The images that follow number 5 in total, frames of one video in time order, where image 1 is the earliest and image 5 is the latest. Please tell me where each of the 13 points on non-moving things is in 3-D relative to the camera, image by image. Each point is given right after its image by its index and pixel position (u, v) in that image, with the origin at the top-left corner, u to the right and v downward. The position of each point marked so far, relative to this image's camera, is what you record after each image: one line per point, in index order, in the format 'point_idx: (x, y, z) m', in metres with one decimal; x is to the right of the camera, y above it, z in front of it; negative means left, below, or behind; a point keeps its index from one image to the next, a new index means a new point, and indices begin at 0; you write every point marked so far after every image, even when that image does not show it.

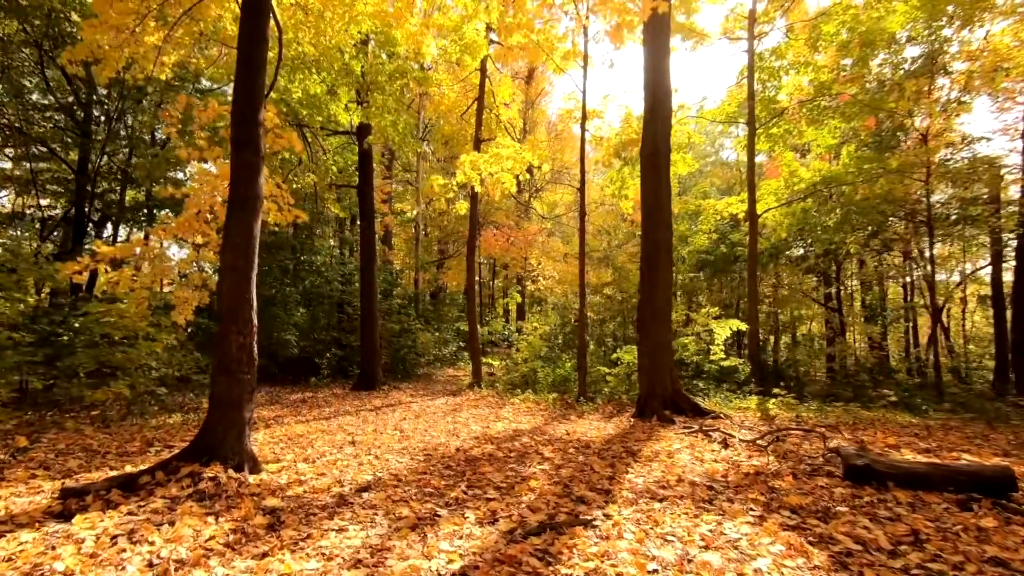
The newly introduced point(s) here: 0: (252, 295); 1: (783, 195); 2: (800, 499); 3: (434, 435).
0: (-2.3, -0.1, +4.3) m
1: (+7.5, +2.6, +13.6) m
2: (+2.1, -1.6, +3.7) m
3: (-1.0, -1.9, +6.3) m
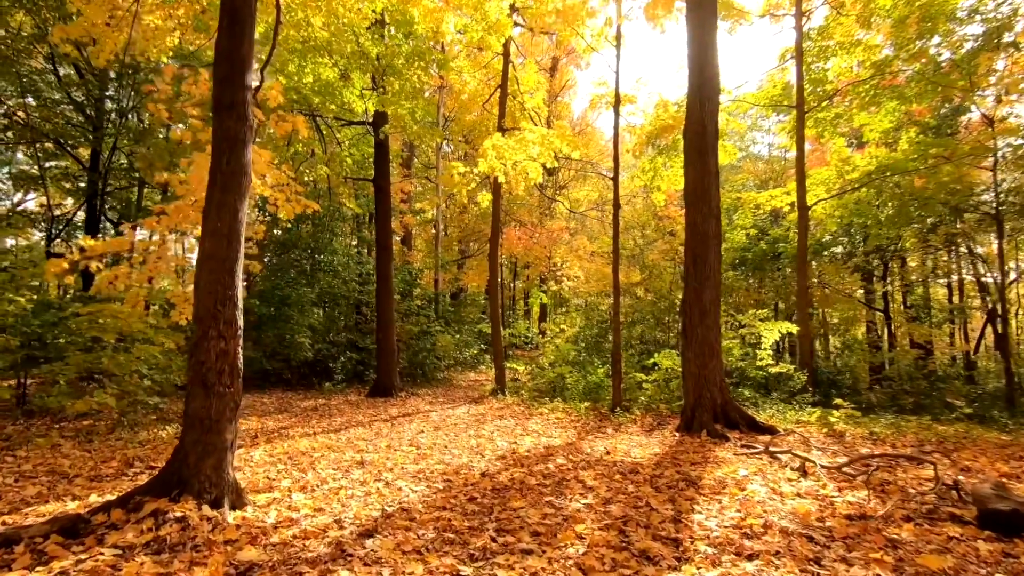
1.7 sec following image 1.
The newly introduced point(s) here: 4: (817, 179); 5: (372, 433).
0: (-2.0, 0.0, +3.6) m
1: (+8.2, +2.6, +12.4) m
2: (+2.4, -1.5, +2.8) m
3: (-0.7, -1.9, +5.5) m
4: (+7.8, +2.8, +12.5) m
5: (-1.9, -2.0, +6.8) m
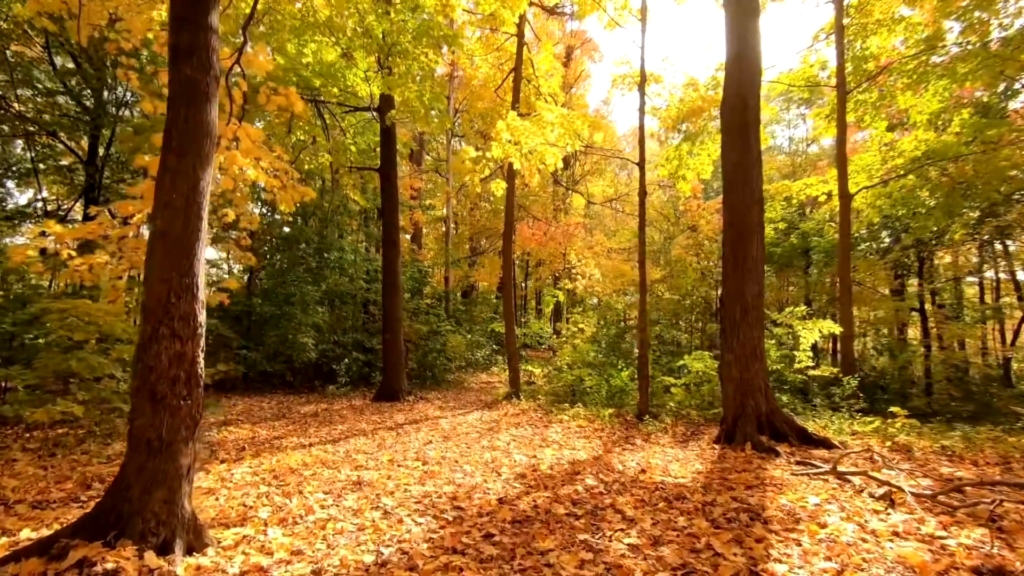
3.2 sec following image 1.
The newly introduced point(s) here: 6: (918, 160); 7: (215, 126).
0: (-1.8, 0.0, +2.9) m
1: (+8.5, +2.7, +11.5) m
2: (+2.5, -1.4, +2.0) m
3: (-0.5, -1.8, +4.8) m
4: (+8.1, +2.9, +11.6) m
5: (-1.7, -1.9, +6.1) m
6: (+8.7, +2.7, +10.6) m
7: (-1.8, +1.0, +3.1) m
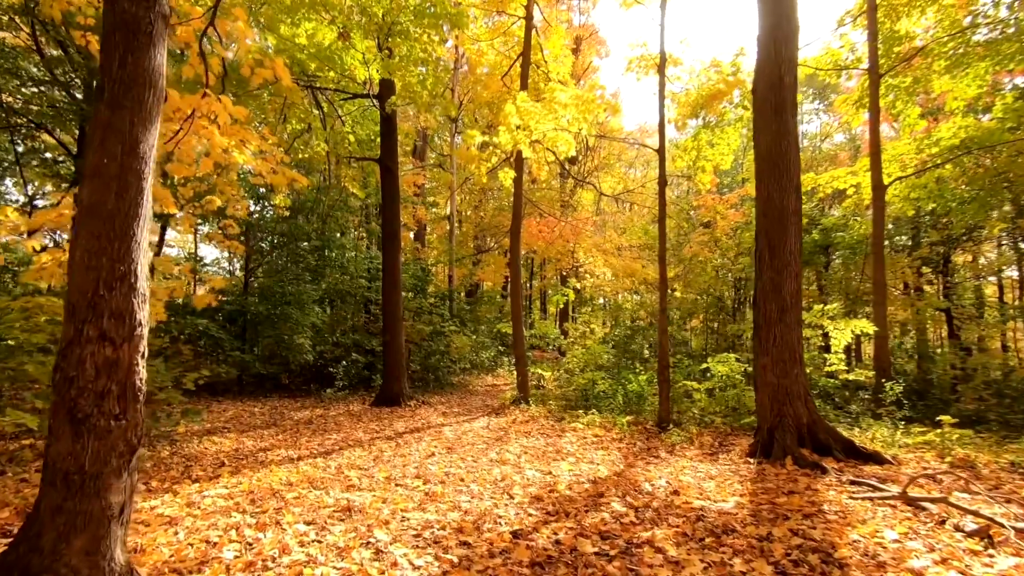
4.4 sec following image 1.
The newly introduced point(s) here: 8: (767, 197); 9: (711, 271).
0: (-1.7, +0.1, +2.3) m
1: (+8.7, +2.7, +10.8) m
2: (+2.6, -1.4, +1.3) m
3: (-0.3, -1.7, +4.2) m
4: (+8.3, +2.9, +10.9) m
5: (-1.6, -1.9, +5.5) m
6: (+8.8, +2.8, +9.9) m
7: (-1.7, +1.0, +2.4) m
8: (+3.1, +1.1, +5.9) m
9: (+5.0, +0.4, +12.3) m
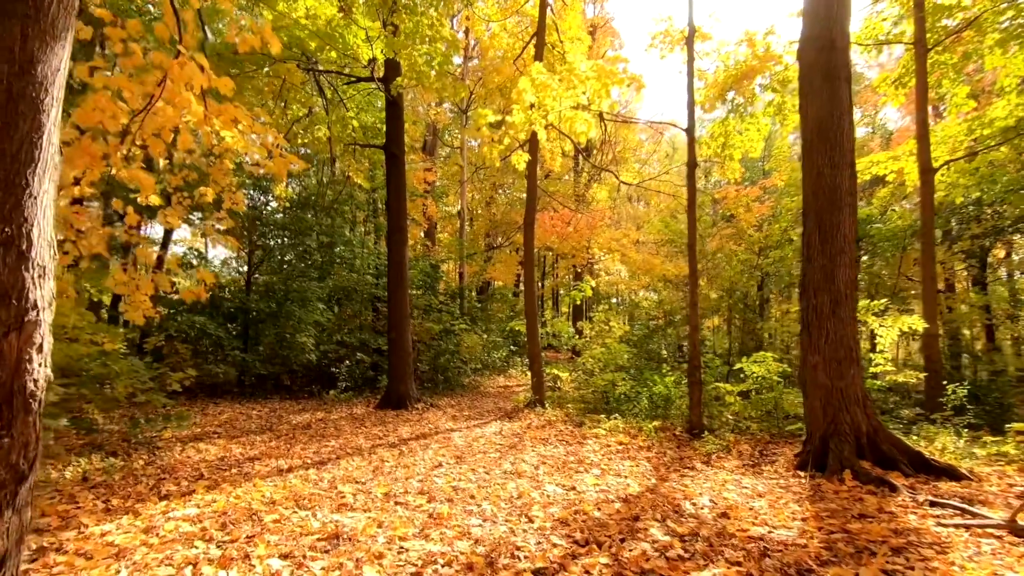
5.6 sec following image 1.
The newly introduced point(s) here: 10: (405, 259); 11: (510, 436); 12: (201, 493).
0: (-1.7, +0.2, +1.7) m
1: (+8.9, +2.9, +10.0) m
2: (+2.7, -1.3, +0.6) m
3: (-0.2, -1.6, +3.6) m
4: (+8.6, +3.0, +10.1) m
5: (-1.4, -1.8, +4.9) m
6: (+9.1, +2.9, +9.0) m
7: (-1.6, +1.2, +1.9) m
8: (+3.2, +1.2, +5.2) m
9: (+5.3, +0.5, +11.6) m
10: (-2.0, +0.5, +9.3) m
11: (0.0, -2.0, +6.7) m
12: (-2.4, -1.6, +3.8) m
